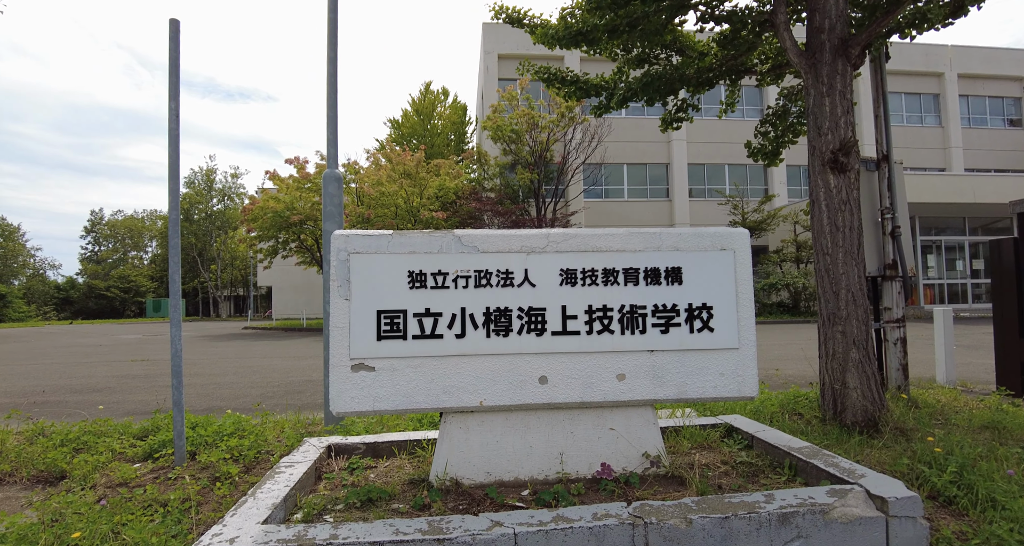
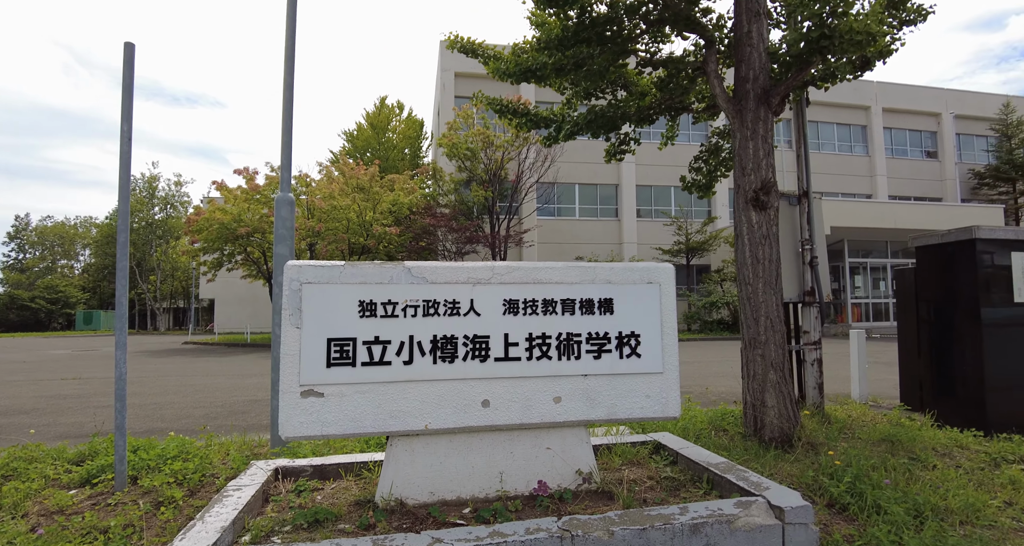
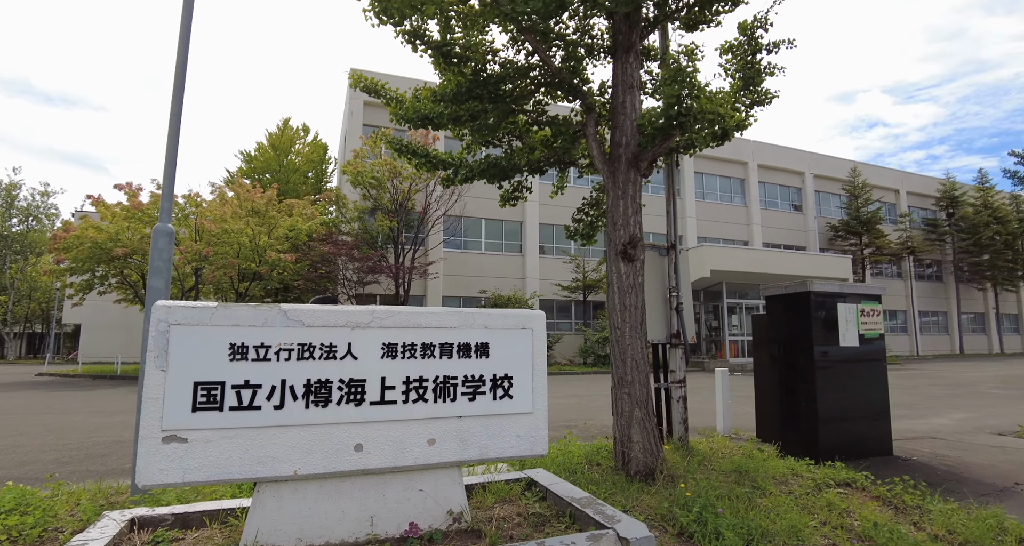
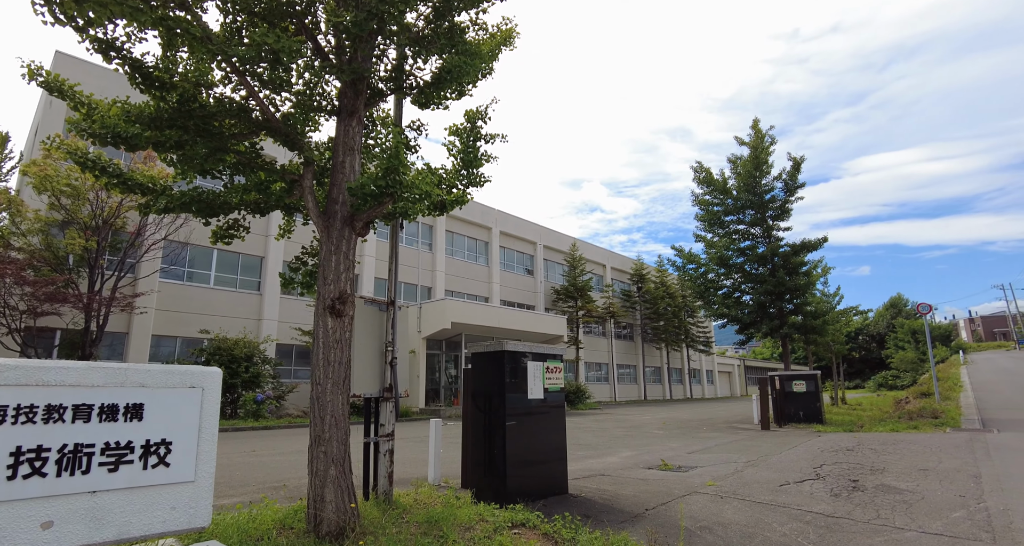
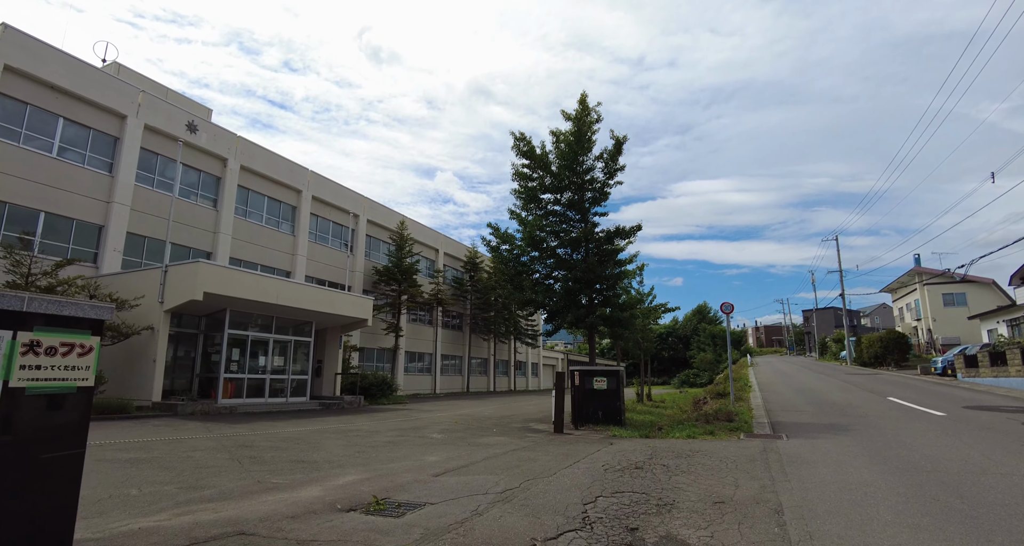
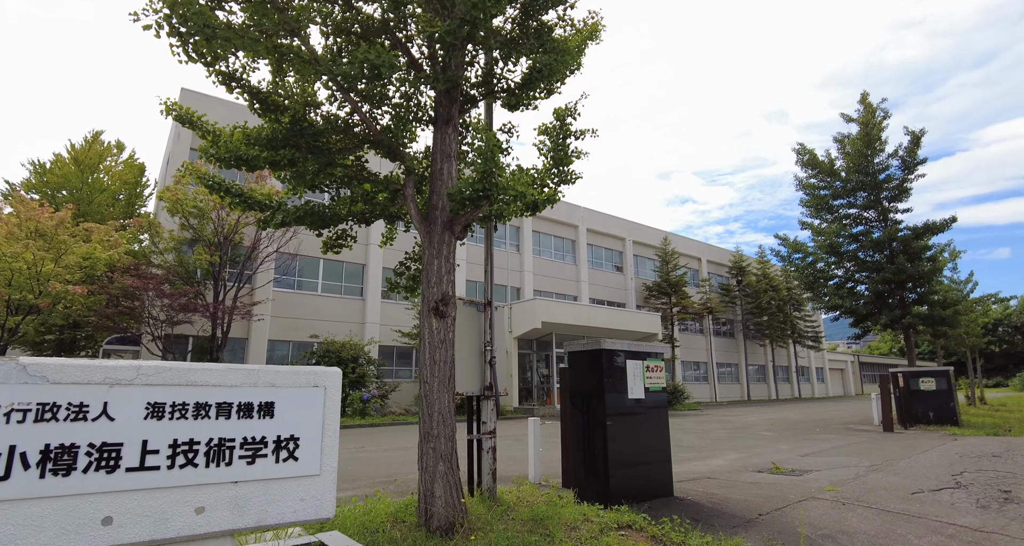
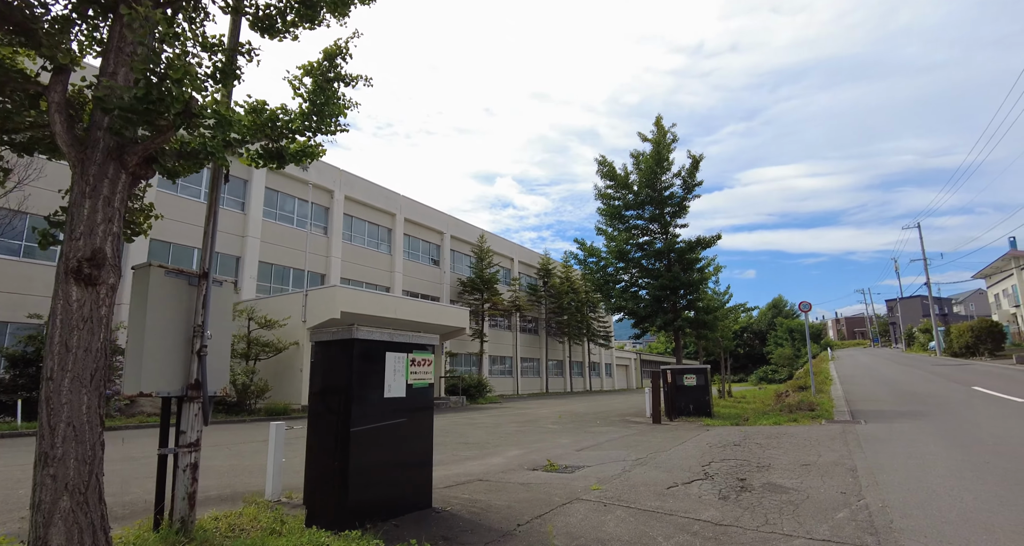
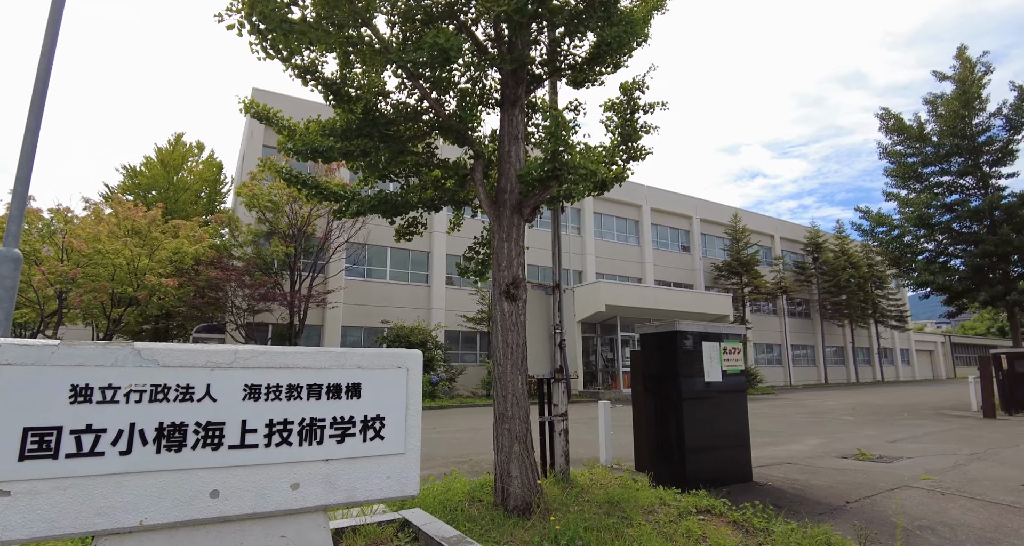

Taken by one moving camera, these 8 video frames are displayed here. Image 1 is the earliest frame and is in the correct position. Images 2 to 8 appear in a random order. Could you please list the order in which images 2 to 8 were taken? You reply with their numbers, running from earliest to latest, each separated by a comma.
2, 3, 8, 6, 4, 7, 5
